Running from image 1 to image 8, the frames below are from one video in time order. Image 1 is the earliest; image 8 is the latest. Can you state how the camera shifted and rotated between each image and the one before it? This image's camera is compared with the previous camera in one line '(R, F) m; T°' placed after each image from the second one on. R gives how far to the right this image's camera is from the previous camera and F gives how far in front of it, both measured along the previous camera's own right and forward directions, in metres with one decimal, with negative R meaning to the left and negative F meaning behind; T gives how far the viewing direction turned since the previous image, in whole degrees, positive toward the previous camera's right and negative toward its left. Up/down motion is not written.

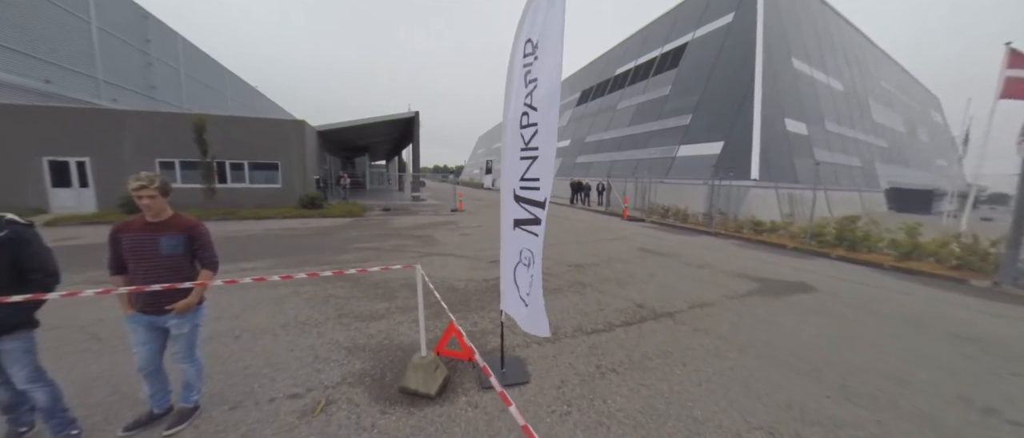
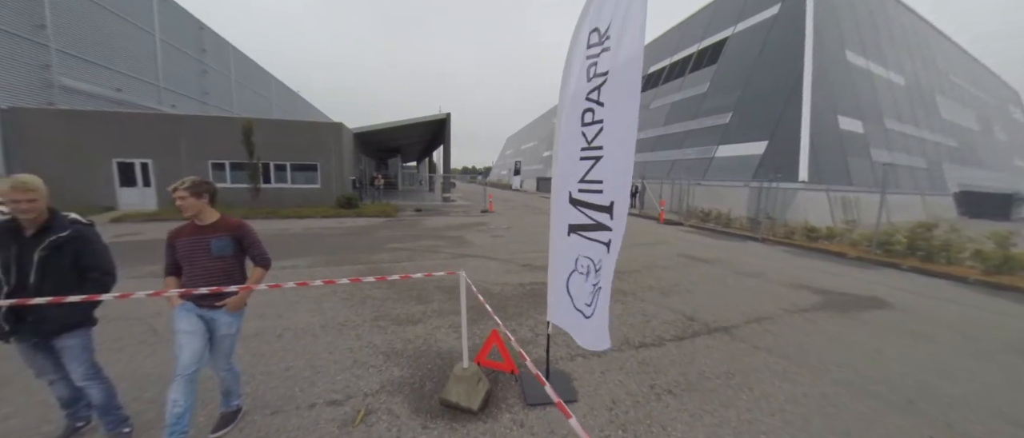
(-0.2, +0.2) m; -5°
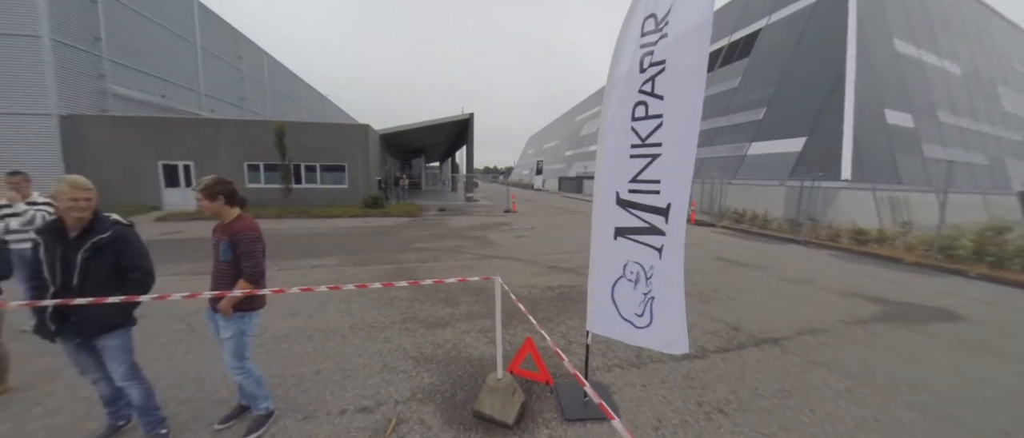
(-0.1, +0.2) m; -4°
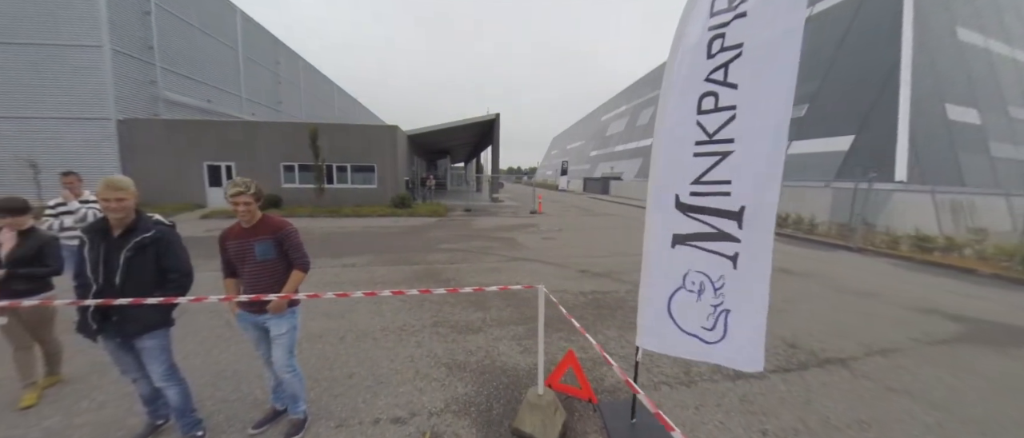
(-0.1, +0.2) m; -4°
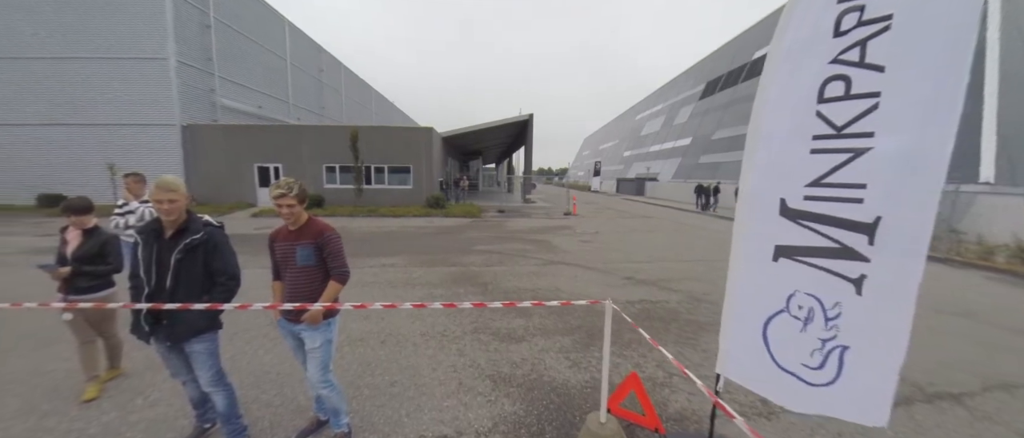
(-0.2, +0.2) m; -5°
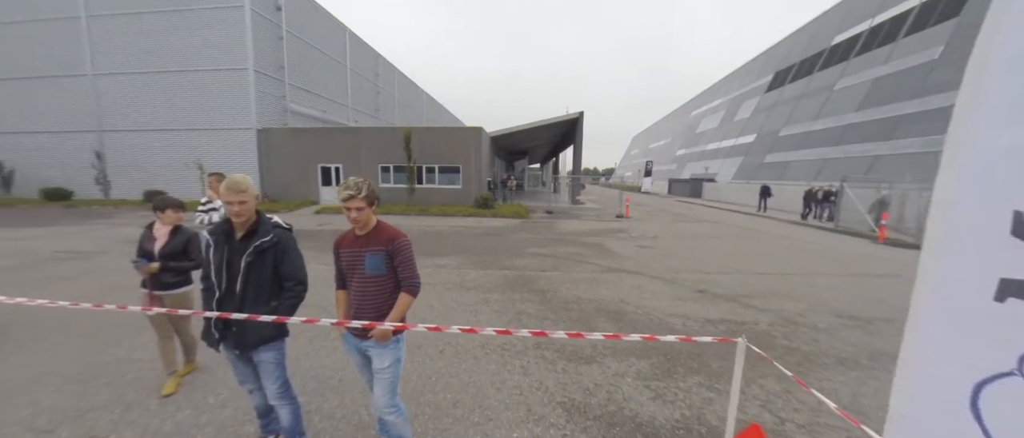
(-0.3, +0.3) m; -7°
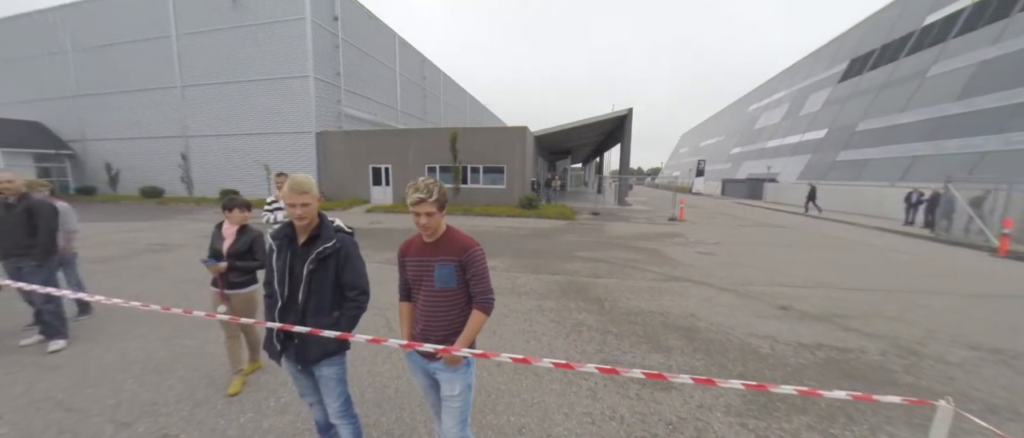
(-0.2, +0.3) m; -7°
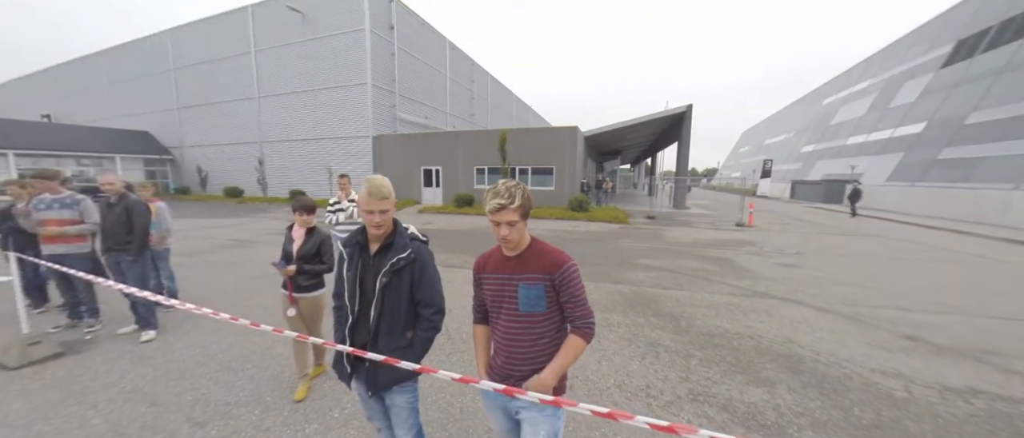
(-0.3, +0.3) m; -7°
